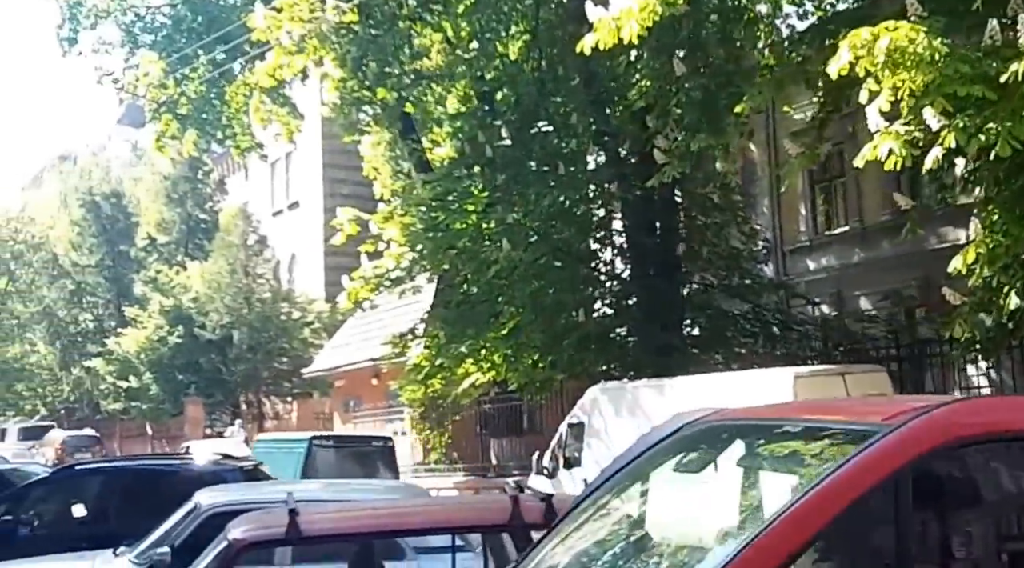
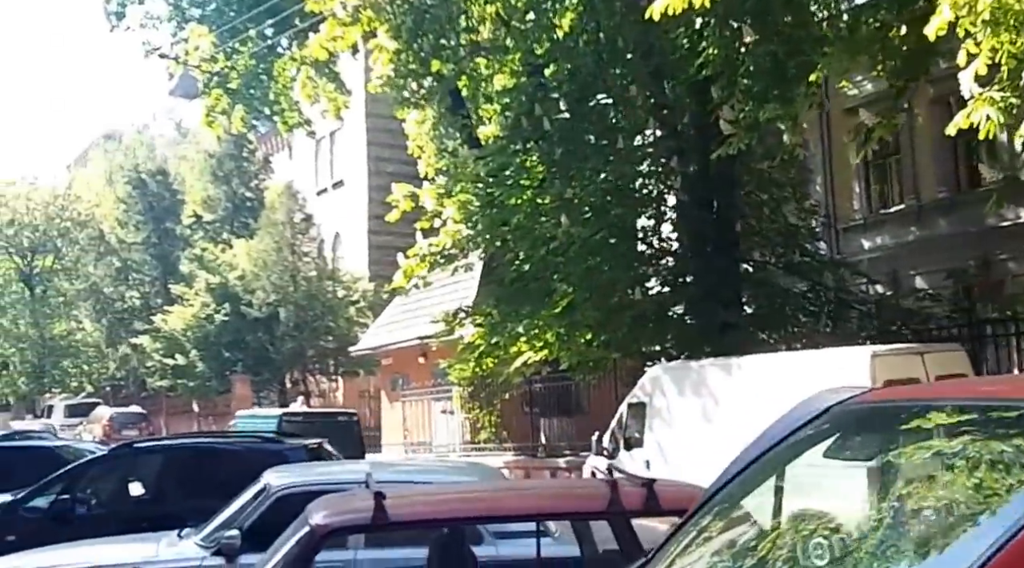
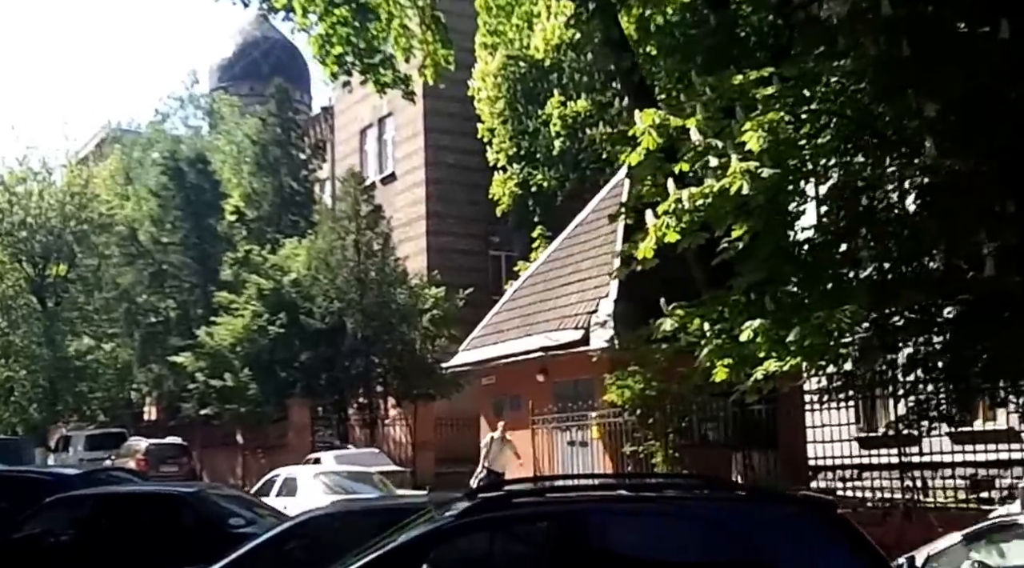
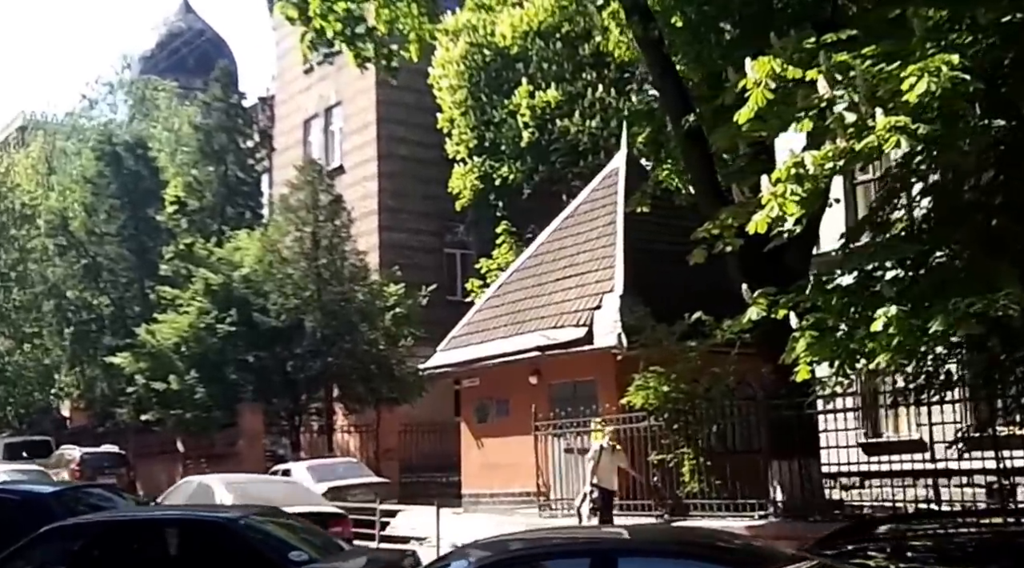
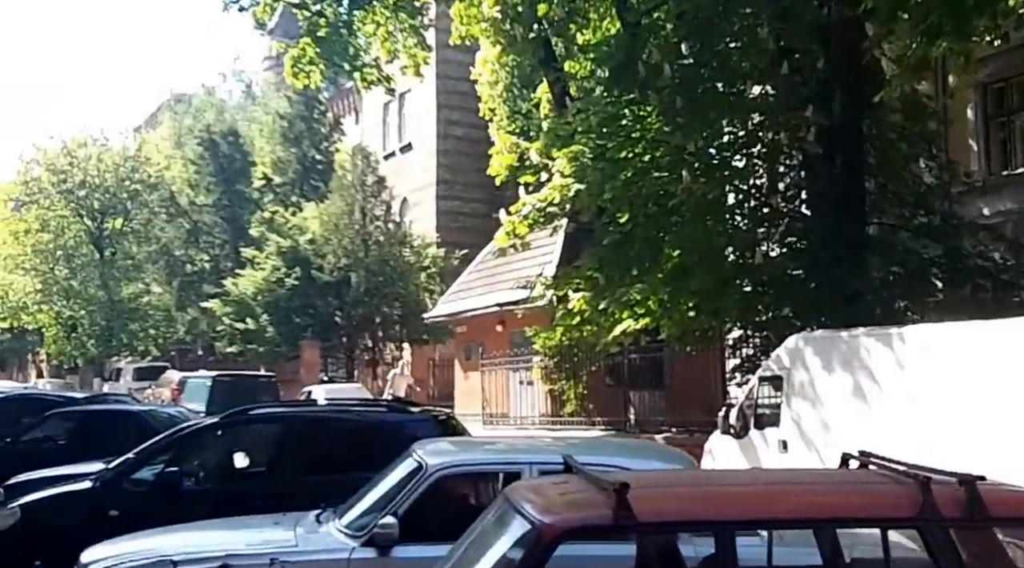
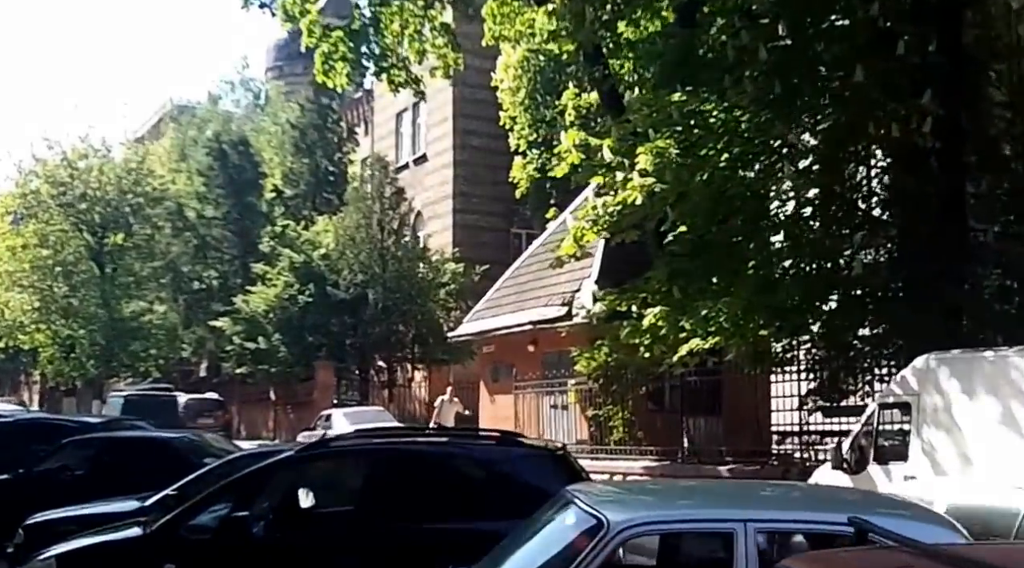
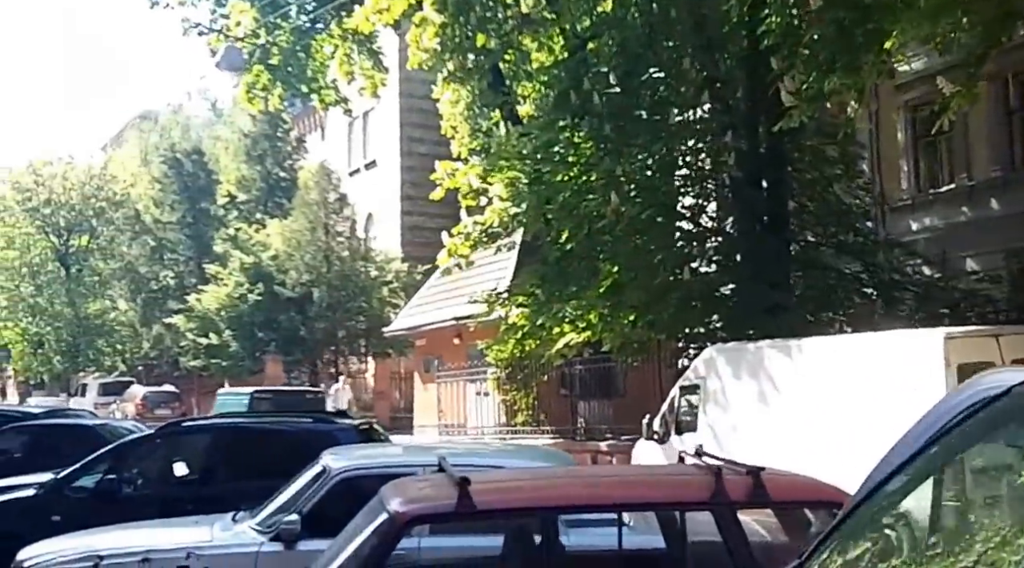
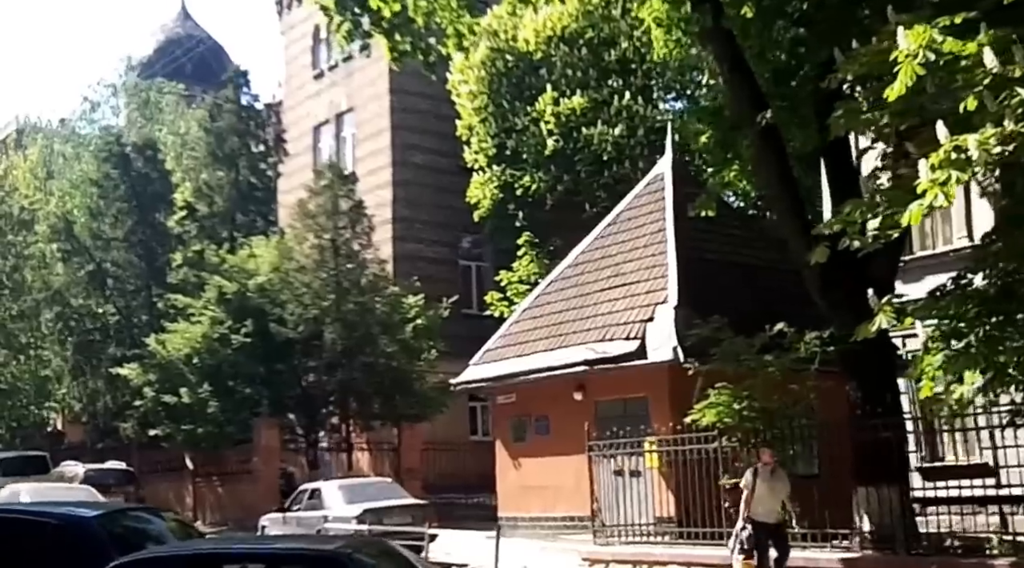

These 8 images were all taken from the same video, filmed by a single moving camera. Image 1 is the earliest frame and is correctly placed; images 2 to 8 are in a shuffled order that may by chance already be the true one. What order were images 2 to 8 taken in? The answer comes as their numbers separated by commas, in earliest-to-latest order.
2, 7, 5, 6, 3, 4, 8
